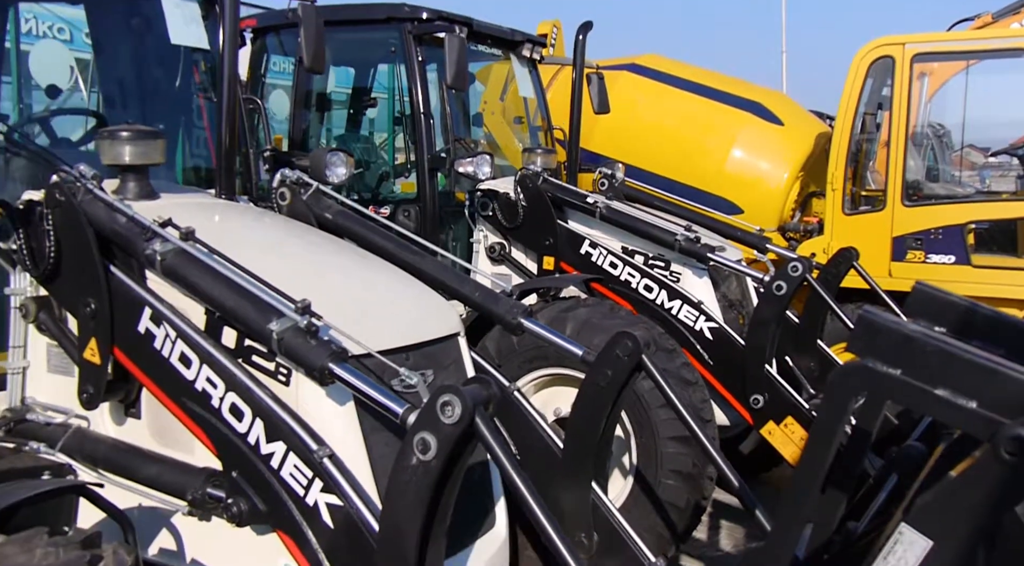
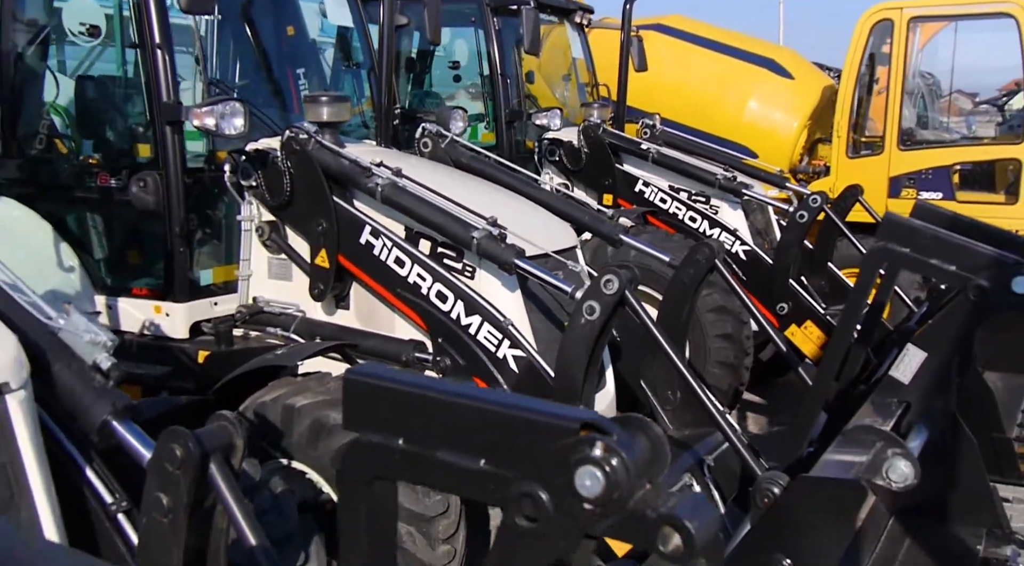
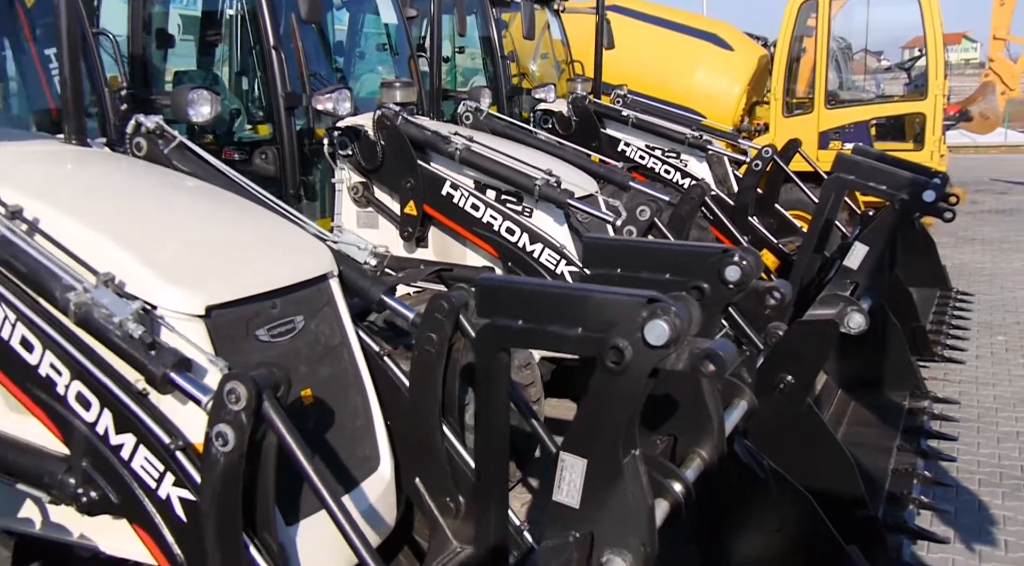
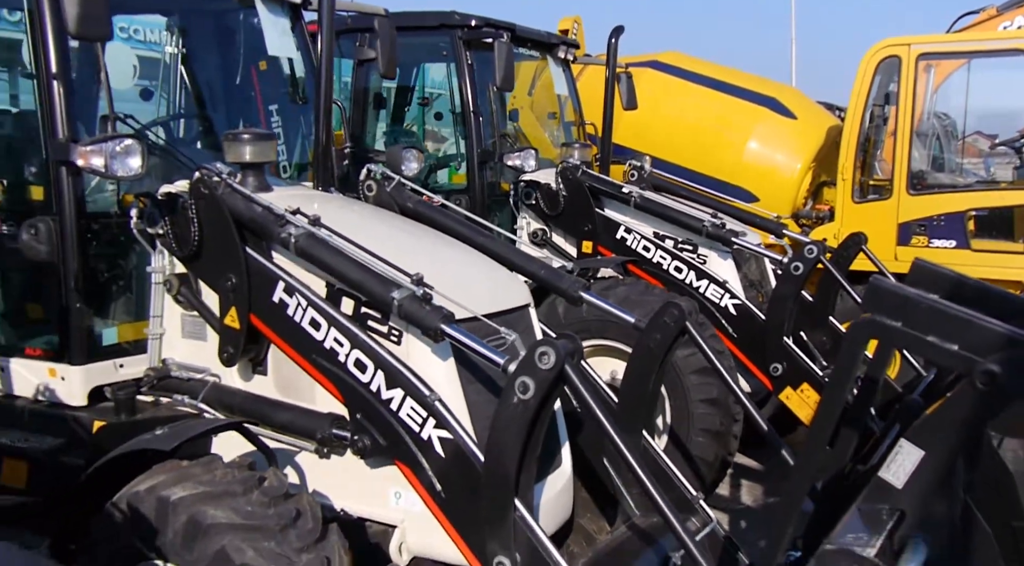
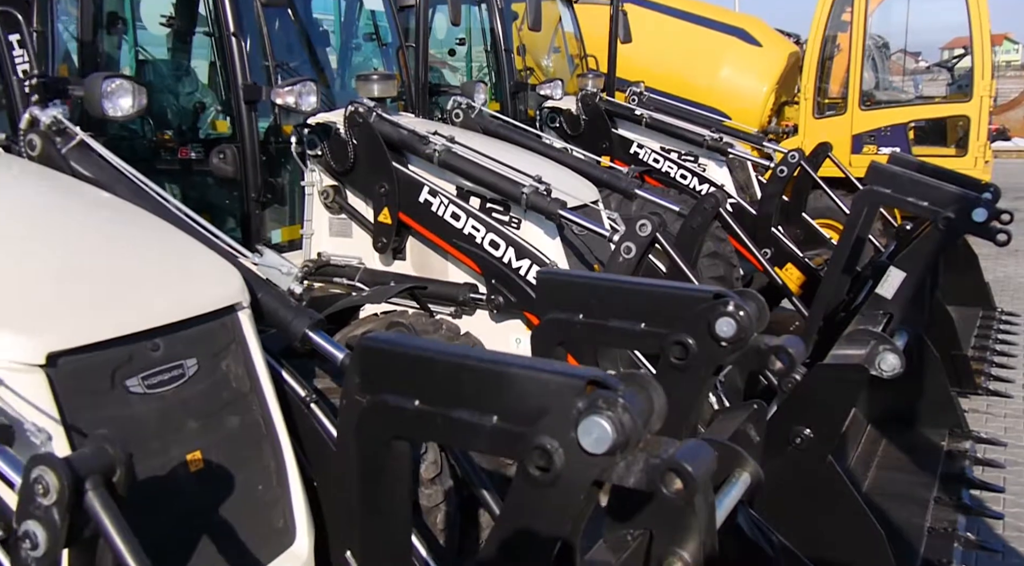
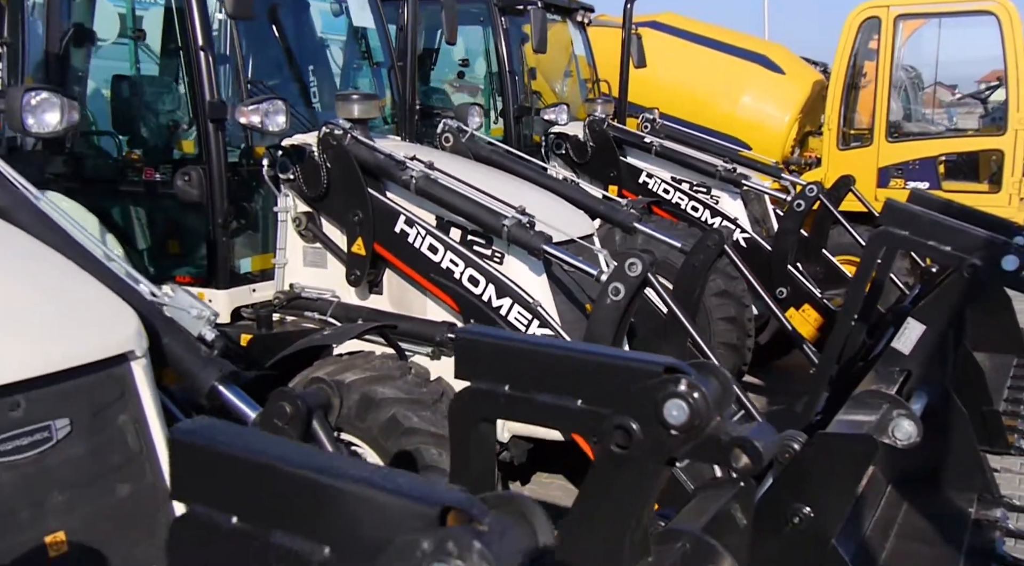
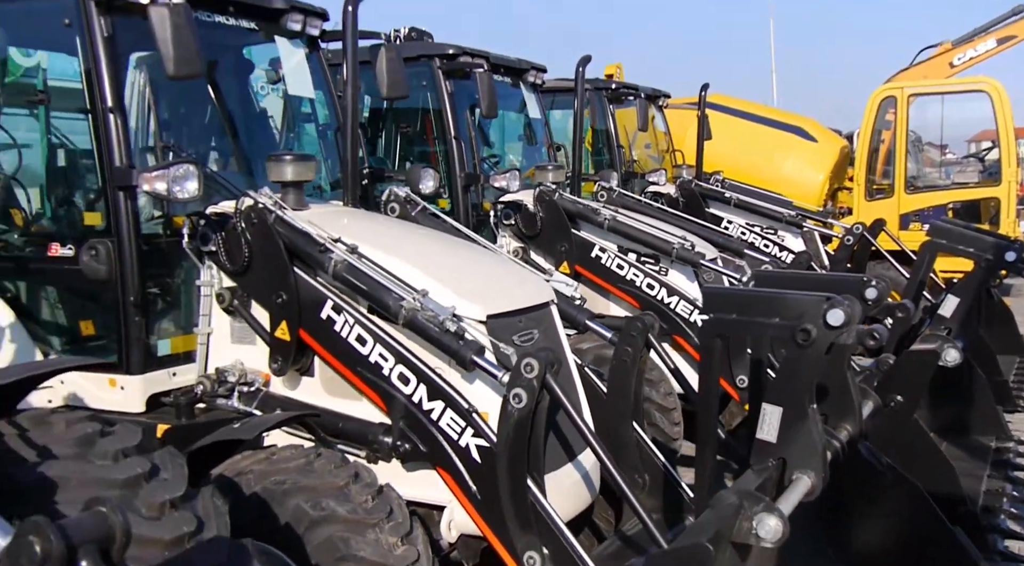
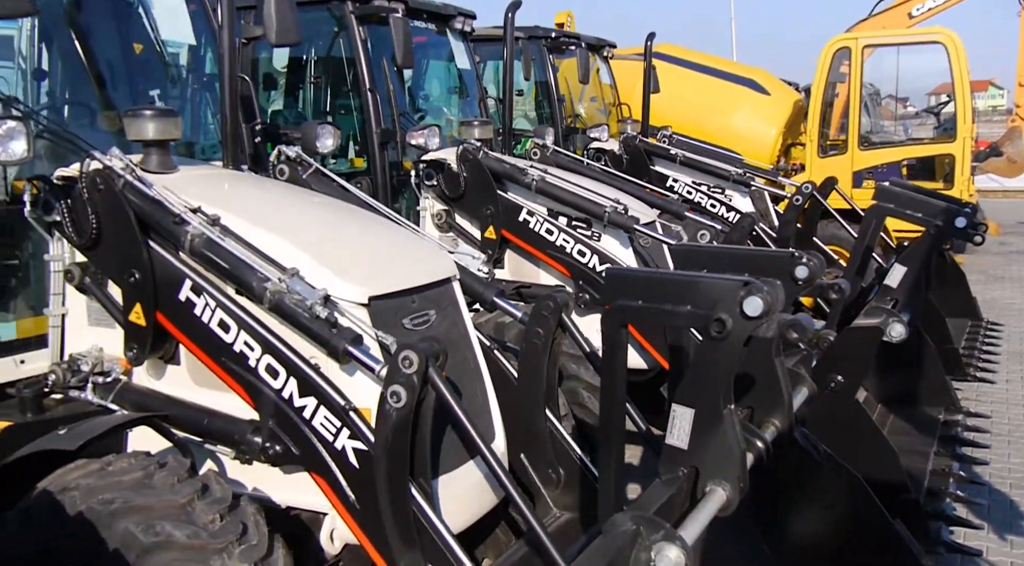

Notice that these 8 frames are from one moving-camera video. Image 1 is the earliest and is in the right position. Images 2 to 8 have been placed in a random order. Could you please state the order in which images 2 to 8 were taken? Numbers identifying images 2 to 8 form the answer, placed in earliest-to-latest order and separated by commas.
4, 2, 6, 5, 3, 8, 7
